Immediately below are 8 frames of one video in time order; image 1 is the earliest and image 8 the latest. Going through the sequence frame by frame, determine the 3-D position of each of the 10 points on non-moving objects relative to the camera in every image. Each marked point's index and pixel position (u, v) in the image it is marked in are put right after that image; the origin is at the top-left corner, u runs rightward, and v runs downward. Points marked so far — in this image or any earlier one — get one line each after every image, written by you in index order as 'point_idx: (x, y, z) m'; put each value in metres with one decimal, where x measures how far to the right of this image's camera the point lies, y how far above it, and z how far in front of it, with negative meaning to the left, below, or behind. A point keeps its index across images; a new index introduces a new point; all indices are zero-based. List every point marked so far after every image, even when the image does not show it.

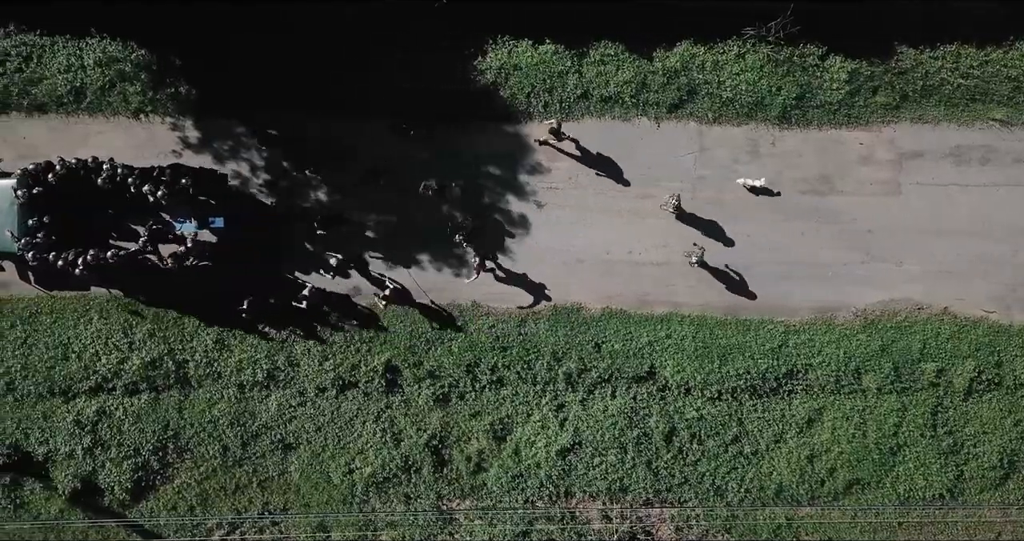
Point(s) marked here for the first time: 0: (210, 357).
0: (-4.3, -1.2, +17.3) m
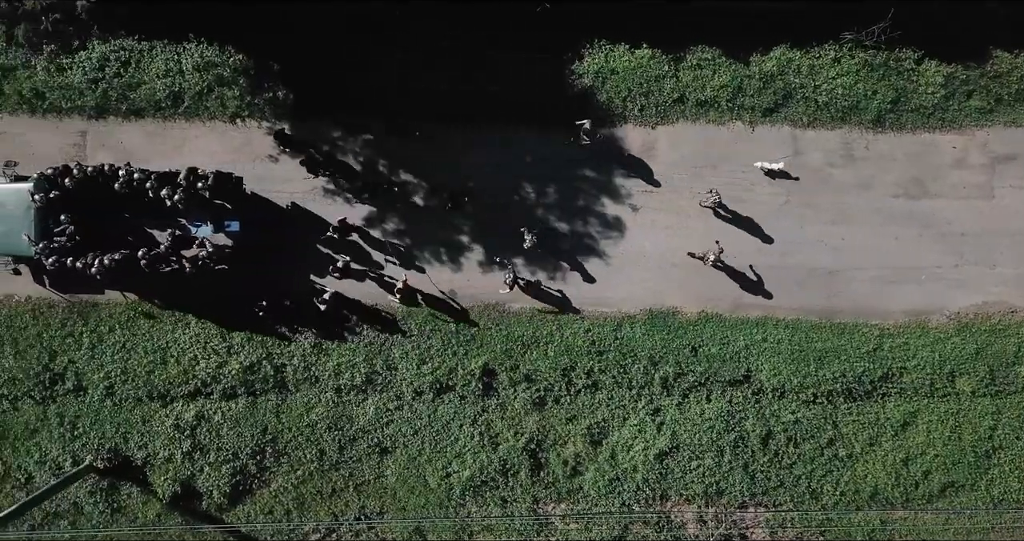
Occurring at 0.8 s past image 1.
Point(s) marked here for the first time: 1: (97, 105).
0: (-2.9, -1.3, +17.3) m
1: (-5.8, +2.3, +16.9) m
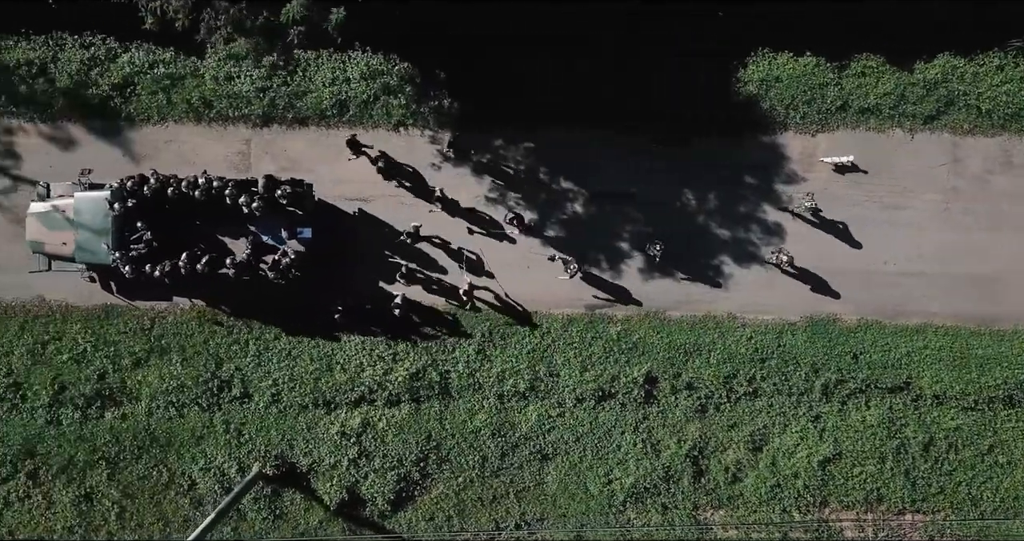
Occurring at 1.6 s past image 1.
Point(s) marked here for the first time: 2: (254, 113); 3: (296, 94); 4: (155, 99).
0: (-0.6, -1.4, +17.4) m
1: (-3.5, +2.2, +16.9) m
2: (-3.6, +2.2, +16.9) m
3: (-3.0, +2.5, +16.9) m
4: (-5.0, +2.4, +16.9) m
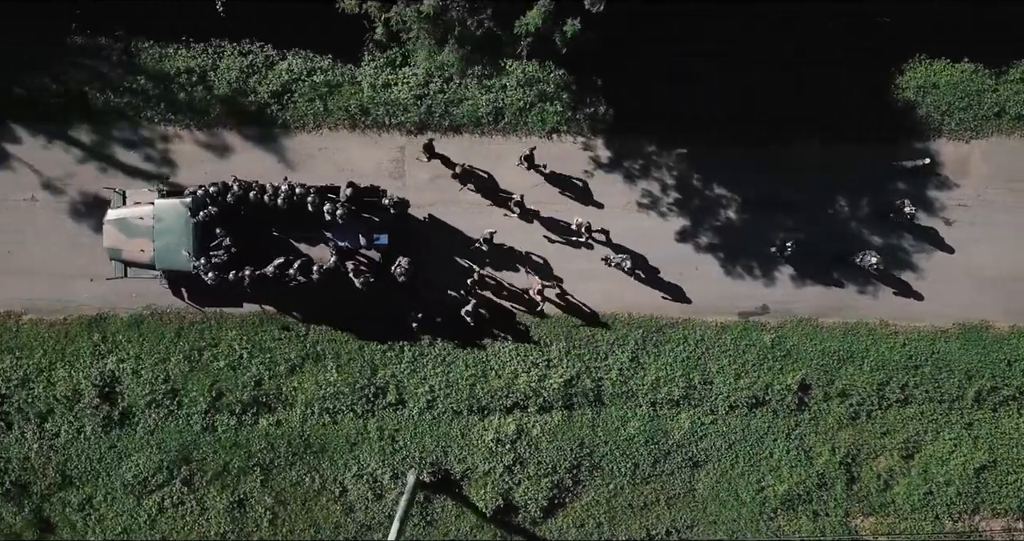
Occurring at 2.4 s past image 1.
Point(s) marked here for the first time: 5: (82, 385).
0: (+1.6, -1.5, +17.3) m
1: (-1.3, +2.1, +17.0) m
2: (-1.4, +2.1, +17.0) m
3: (-0.8, +2.4, +16.9) m
4: (-2.8, +2.3, +16.9) m
5: (-6.0, -1.6, +16.9) m
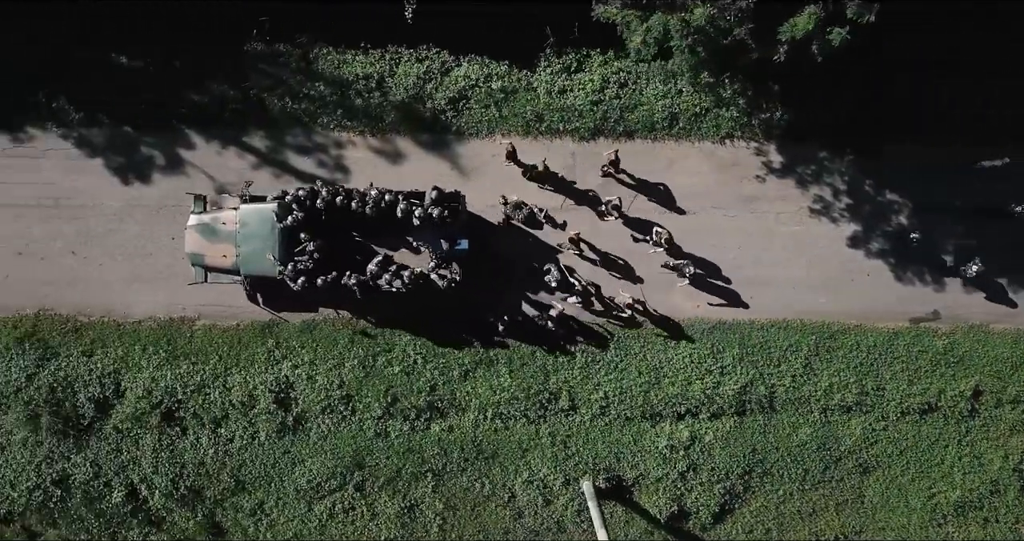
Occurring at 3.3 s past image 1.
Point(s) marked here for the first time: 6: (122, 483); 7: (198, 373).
0: (+4.1, -1.6, +17.3) m
1: (+1.1, +2.0, +17.0) m
2: (+1.0, +2.0, +17.0) m
3: (+1.6, +2.3, +16.9) m
4: (-0.4, +2.2, +16.9) m
5: (-3.5, -1.7, +17.0) m
6: (-5.5, -3.0, +17.0) m
7: (-4.4, -1.5, +17.0) m
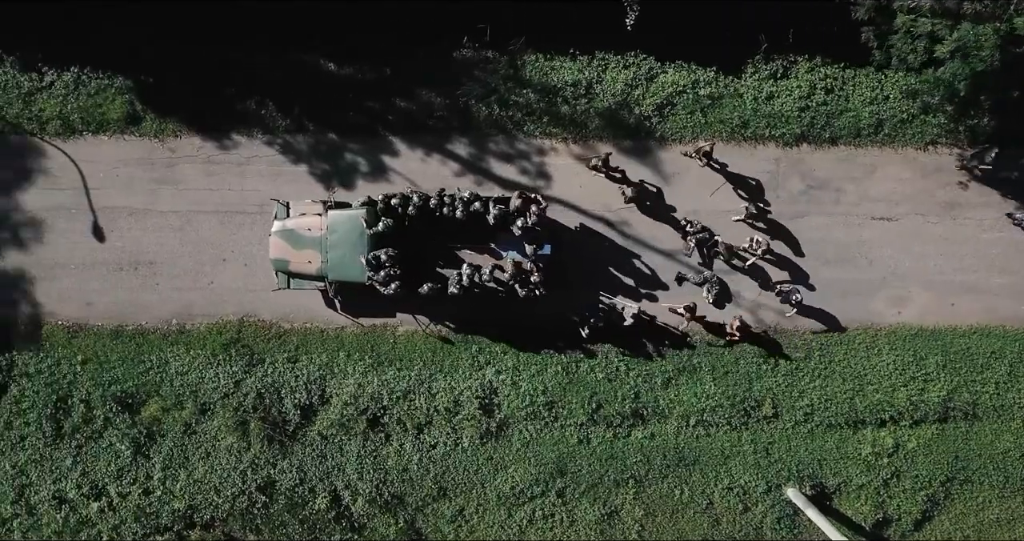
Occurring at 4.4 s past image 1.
0: (+6.9, -1.7, +17.2) m
1: (+4.0, +1.9, +16.9) m
2: (+3.9, +1.9, +16.9) m
3: (+4.5, +2.2, +16.9) m
4: (+2.5, +2.1, +16.9) m
5: (-0.7, -1.8, +17.0) m
6: (-2.6, -3.1, +17.0) m
7: (-1.5, -1.6, +17.0) m
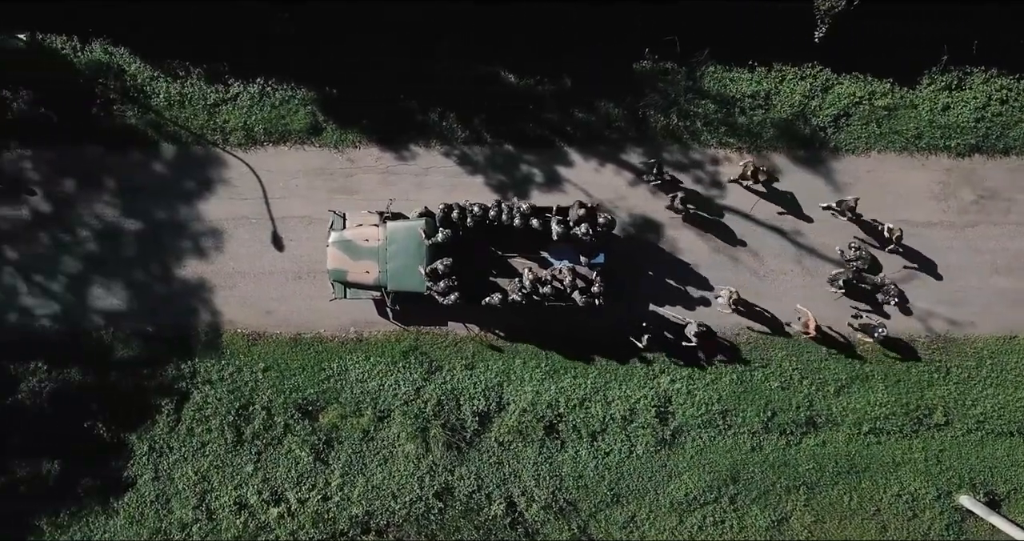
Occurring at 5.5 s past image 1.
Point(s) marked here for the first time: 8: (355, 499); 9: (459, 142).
0: (+9.4, -1.8, +17.4) m
1: (+6.5, +1.8, +17.1) m
2: (+6.4, +1.8, +17.1) m
3: (+7.0, +2.1, +17.0) m
4: (+5.0, +2.0, +17.1) m
5: (+1.8, -1.9, +17.2) m
6: (-0.1, -3.2, +17.2) m
7: (+1.0, -1.7, +17.2) m
8: (-2.2, -3.2, +17.2) m
9: (-0.7, +1.8, +17.1) m
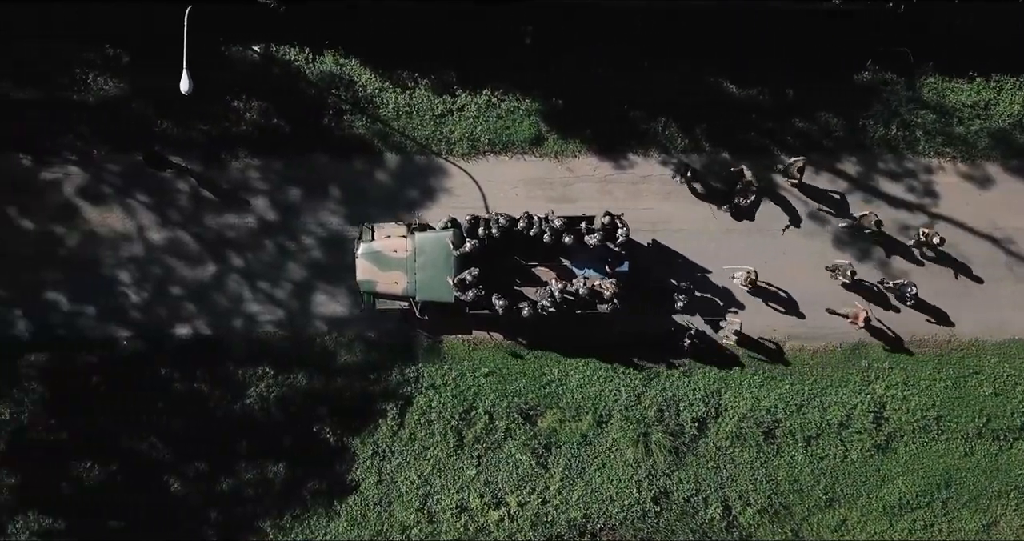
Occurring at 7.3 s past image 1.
0: (+12.6, -1.9, +17.6) m
1: (+9.6, +1.7, +17.3) m
2: (+9.5, +1.7, +17.3) m
3: (+10.1, +1.9, +17.3) m
4: (+8.1, +1.9, +17.3) m
5: (+4.9, -2.0, +17.4) m
6: (+3.0, -3.3, +17.5) m
7: (+4.1, -1.8, +17.4) m
8: (+0.9, -3.3, +17.4) m
9: (+2.4, +1.7, +17.4) m
